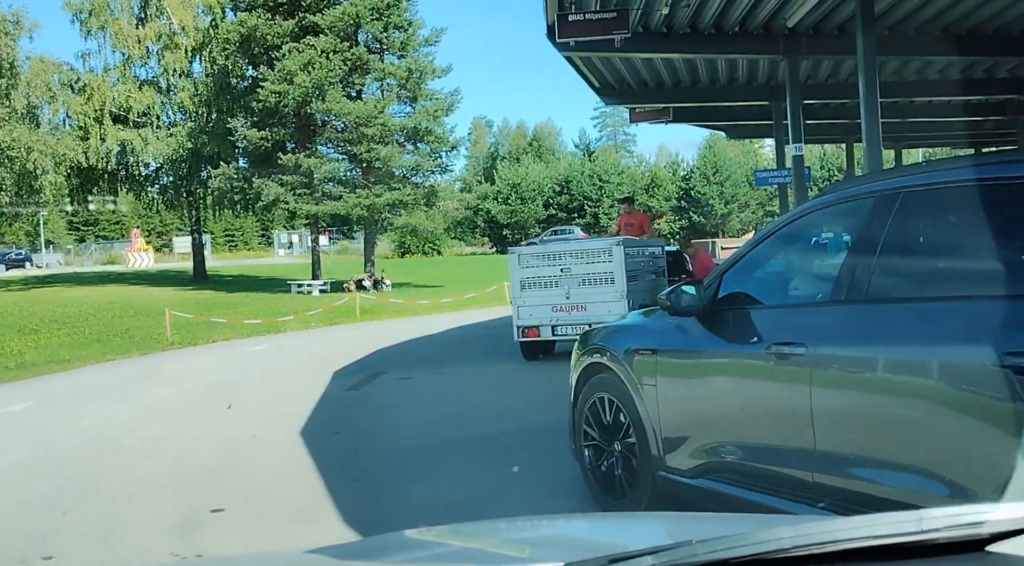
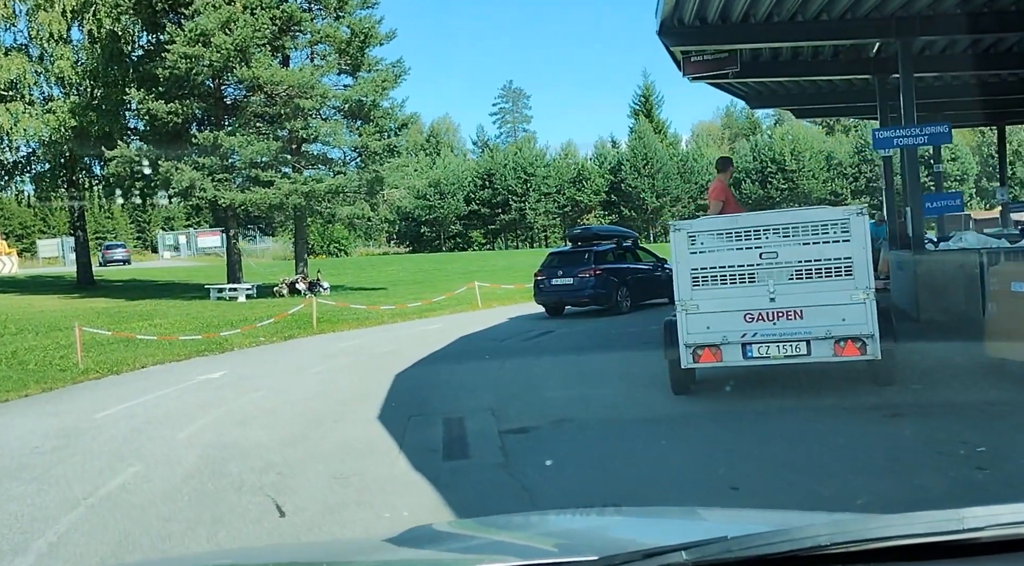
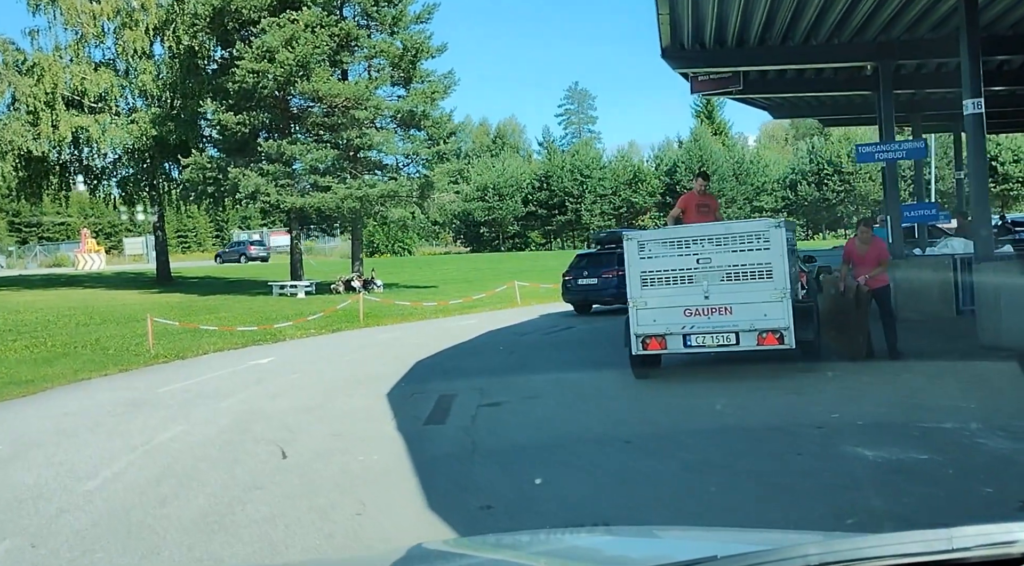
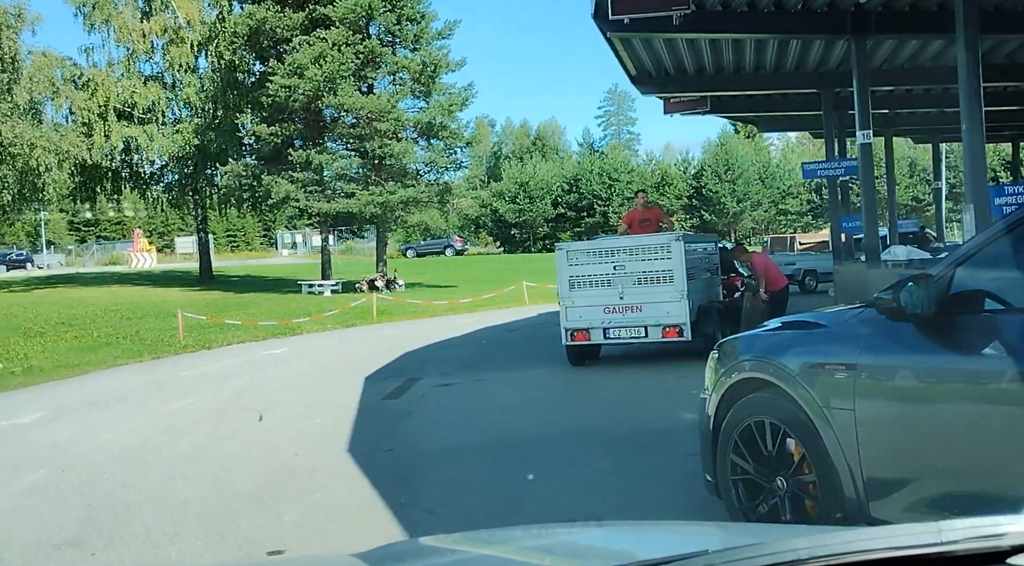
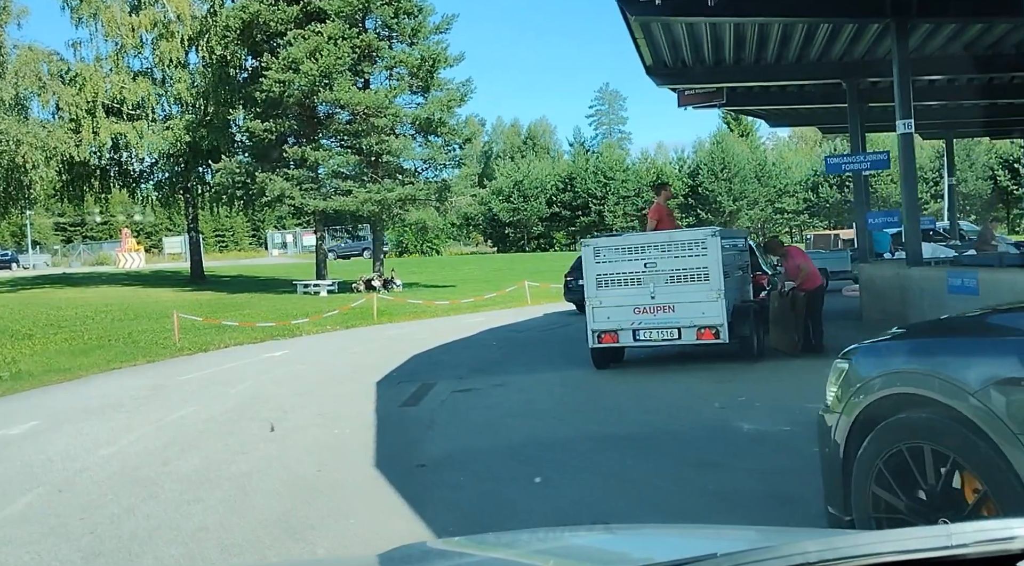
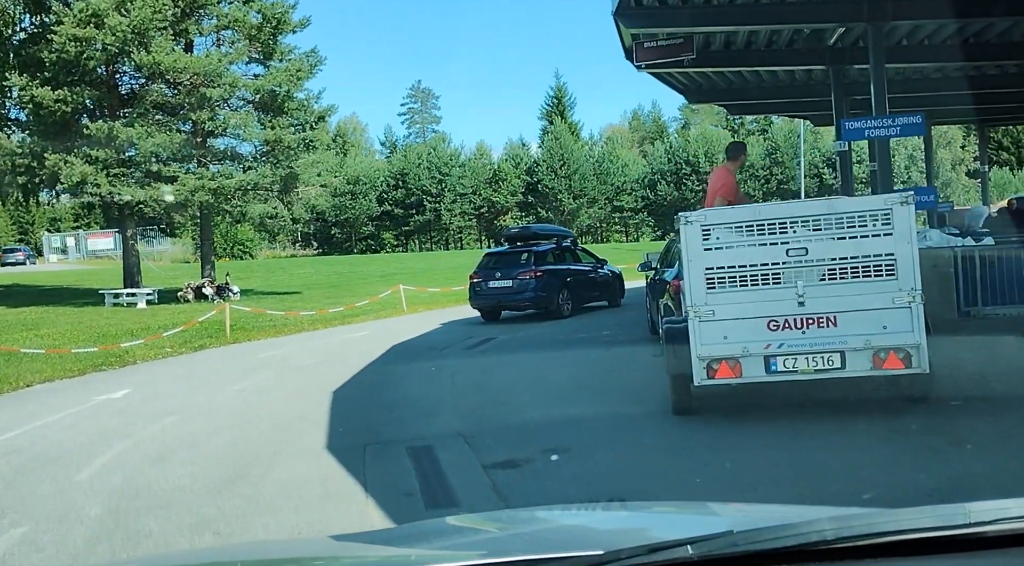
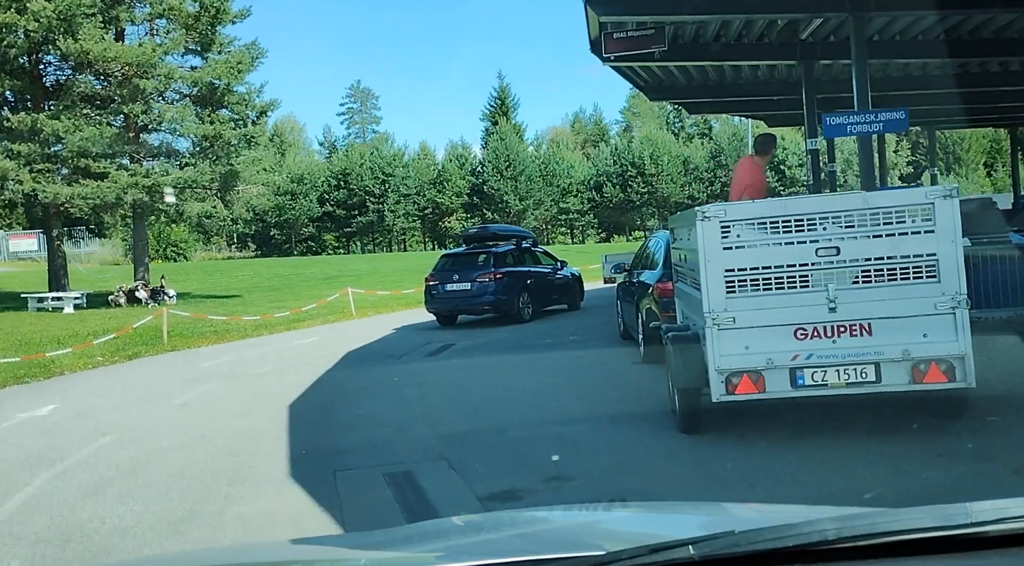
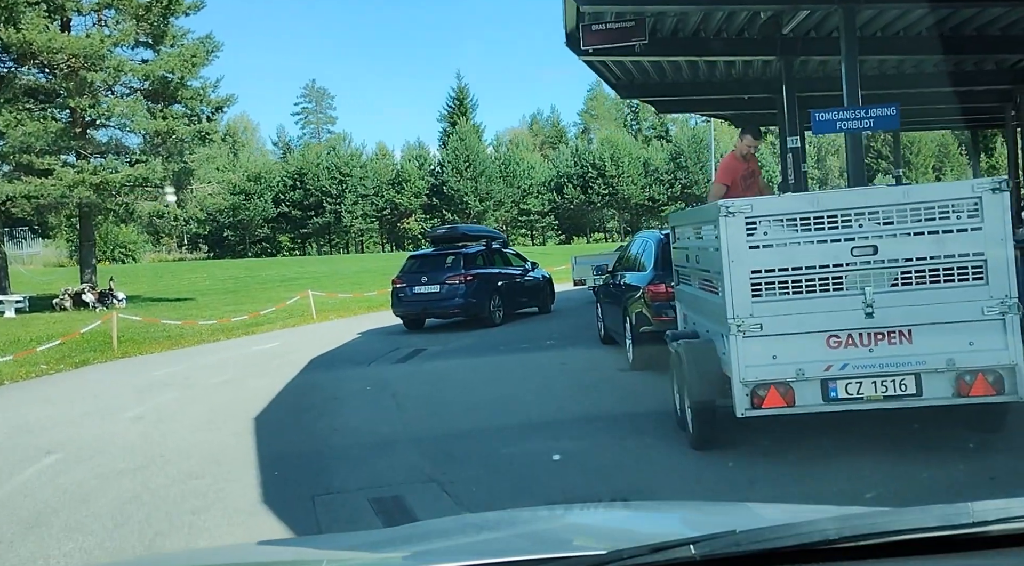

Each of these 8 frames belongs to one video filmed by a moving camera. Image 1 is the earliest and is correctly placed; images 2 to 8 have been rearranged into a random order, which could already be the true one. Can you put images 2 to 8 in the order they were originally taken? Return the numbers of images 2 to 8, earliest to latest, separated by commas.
4, 5, 3, 2, 6, 7, 8
